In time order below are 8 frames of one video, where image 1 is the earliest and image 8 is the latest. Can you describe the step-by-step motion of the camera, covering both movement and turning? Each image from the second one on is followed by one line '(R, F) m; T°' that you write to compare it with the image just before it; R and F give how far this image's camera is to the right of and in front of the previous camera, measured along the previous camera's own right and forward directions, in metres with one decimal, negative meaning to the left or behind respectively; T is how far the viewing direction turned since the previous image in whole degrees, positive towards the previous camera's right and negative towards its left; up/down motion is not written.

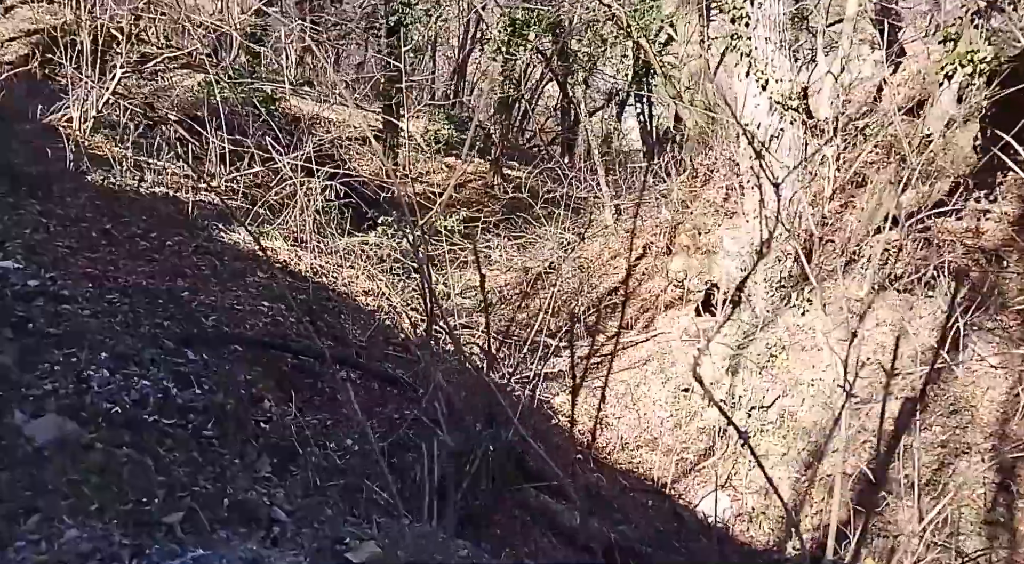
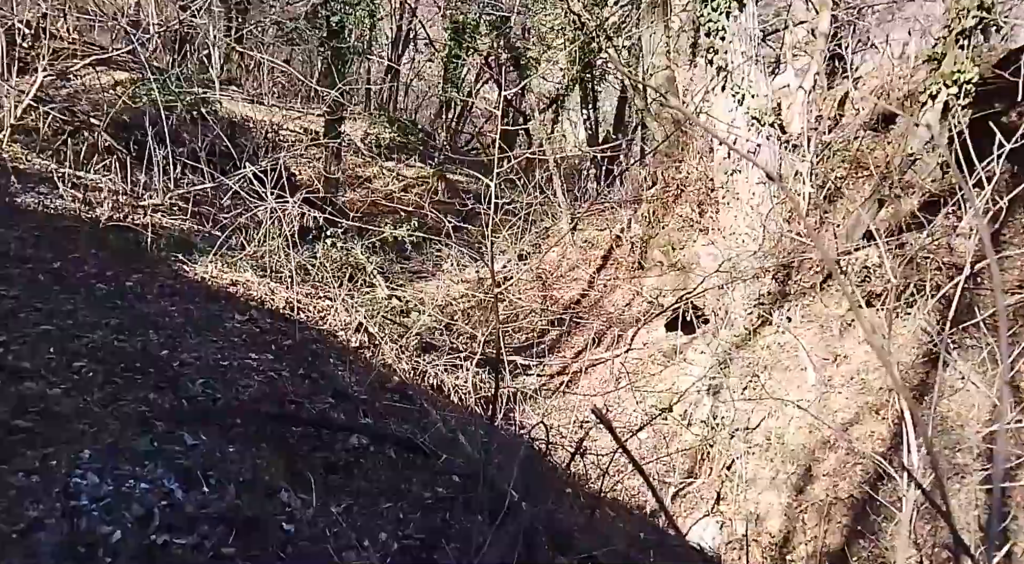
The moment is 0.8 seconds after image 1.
(-0.5, +0.6) m; +5°
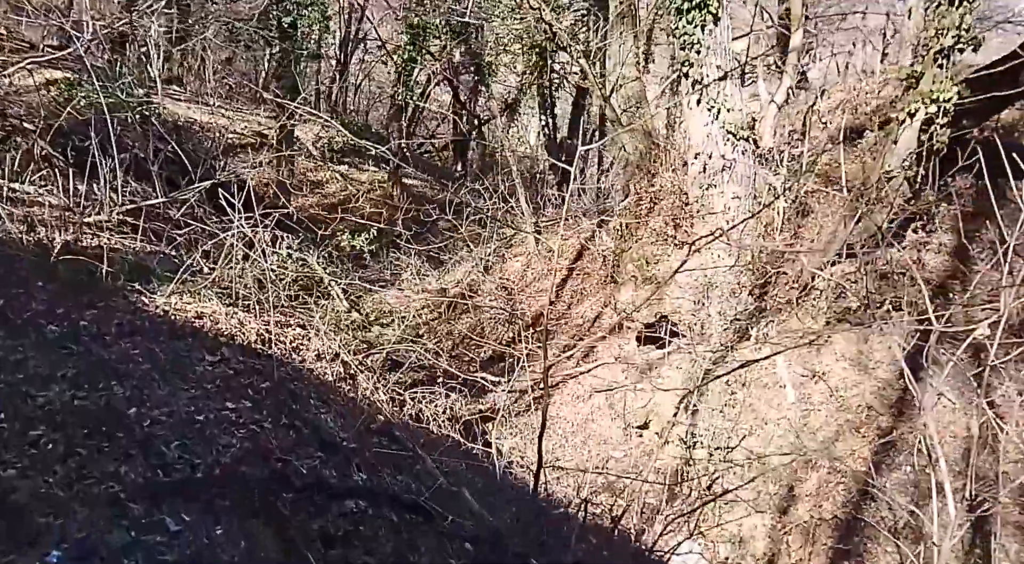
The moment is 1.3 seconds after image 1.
(-0.3, +0.4) m; +3°
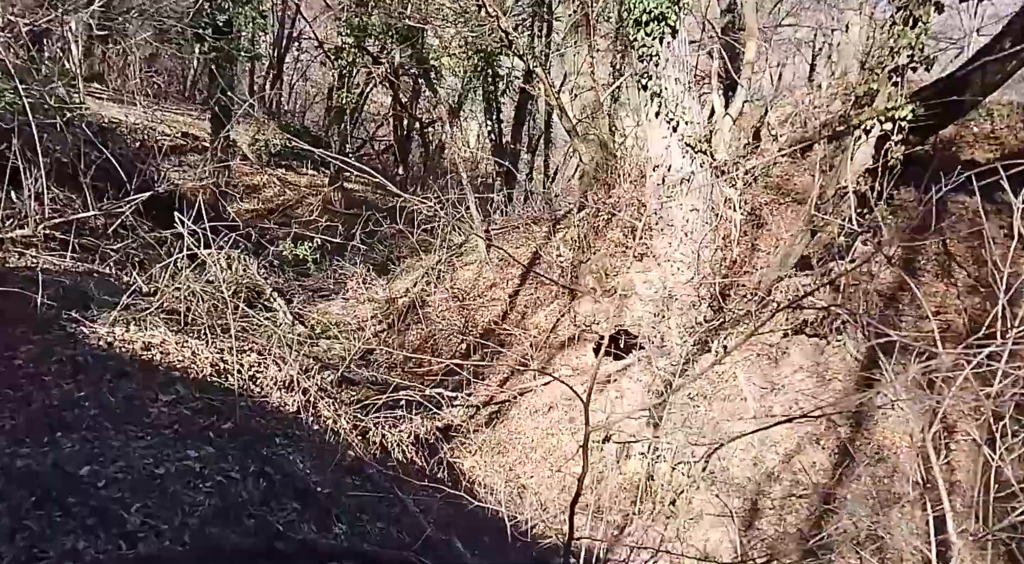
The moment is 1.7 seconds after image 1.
(-0.2, +0.3) m; +4°
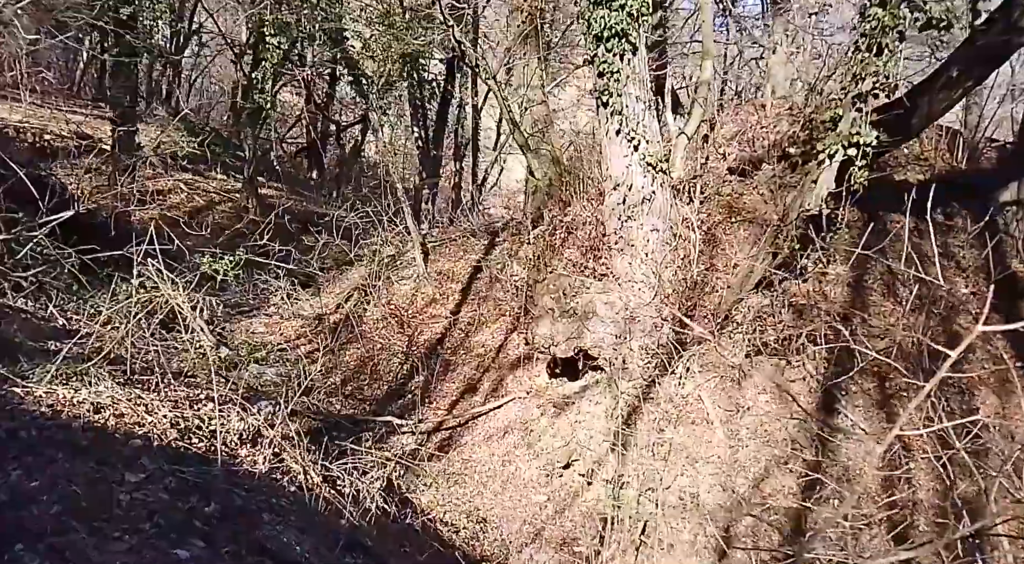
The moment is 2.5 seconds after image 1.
(-0.6, +0.5) m; +6°
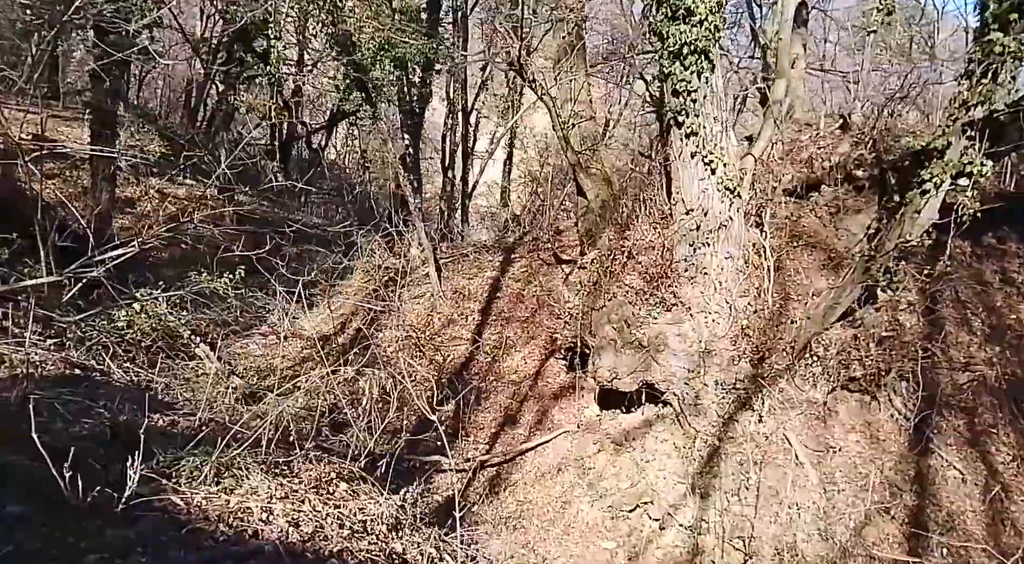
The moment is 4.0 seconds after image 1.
(-1.4, +0.7) m; +4°
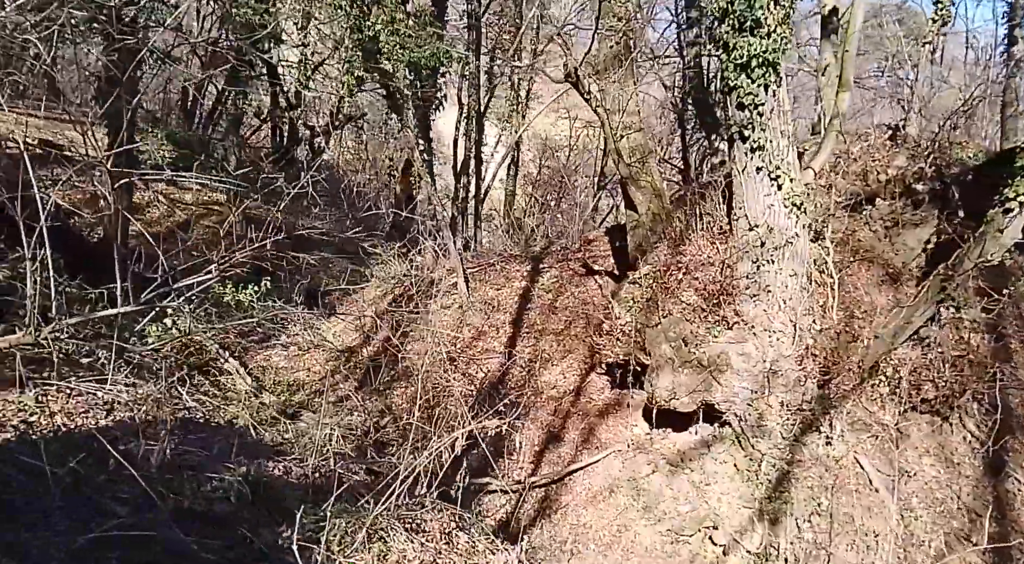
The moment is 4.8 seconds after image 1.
(-0.8, +0.3) m; +1°
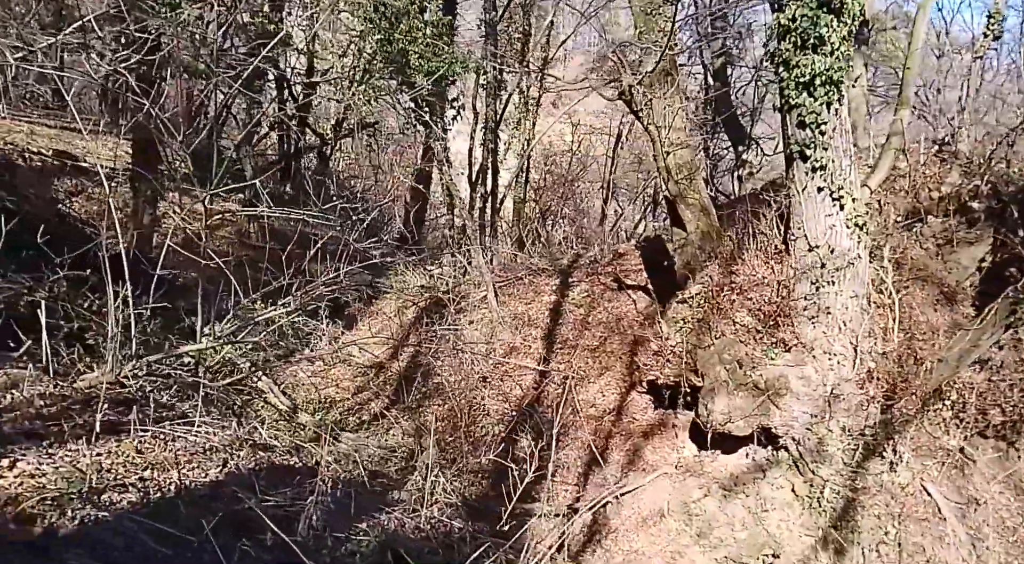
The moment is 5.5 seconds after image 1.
(-0.7, +0.2) m; 0°
